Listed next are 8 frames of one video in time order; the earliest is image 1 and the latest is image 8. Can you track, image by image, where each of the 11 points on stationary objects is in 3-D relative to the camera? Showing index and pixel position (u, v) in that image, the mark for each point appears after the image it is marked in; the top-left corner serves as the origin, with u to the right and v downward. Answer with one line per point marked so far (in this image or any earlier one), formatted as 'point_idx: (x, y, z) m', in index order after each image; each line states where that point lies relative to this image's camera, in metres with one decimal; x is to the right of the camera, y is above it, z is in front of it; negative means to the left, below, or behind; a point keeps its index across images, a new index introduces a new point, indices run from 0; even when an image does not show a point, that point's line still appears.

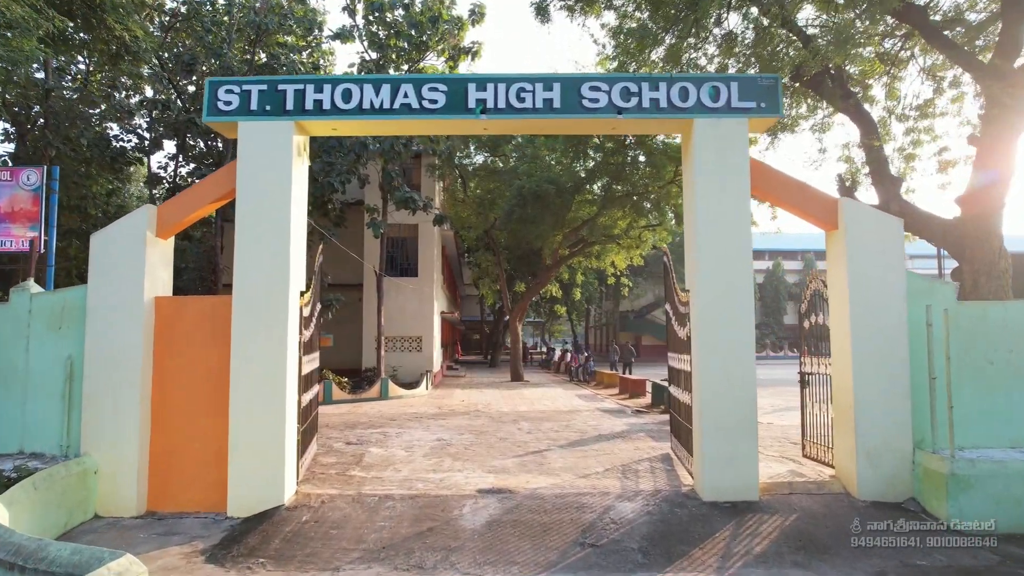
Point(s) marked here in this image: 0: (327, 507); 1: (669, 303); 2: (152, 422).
0: (-1.7, -2.0, +6.1) m
1: (+1.9, -0.2, +8.3) m
2: (-3.3, -1.2, +6.3) m
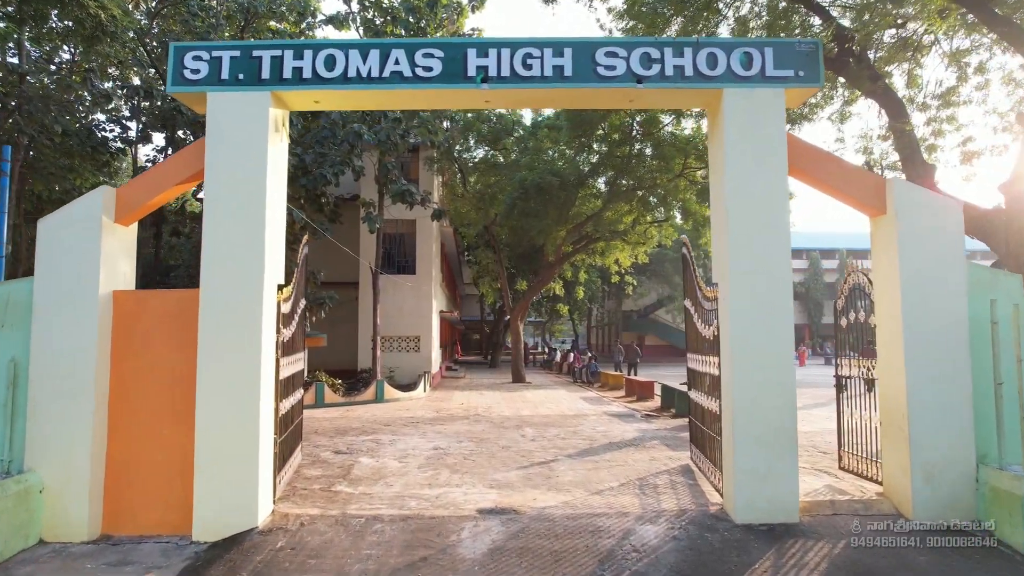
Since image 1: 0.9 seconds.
0: (-1.6, -1.9, +5.4) m
1: (+2.0, -0.1, +7.5) m
2: (-3.3, -1.2, +5.5) m
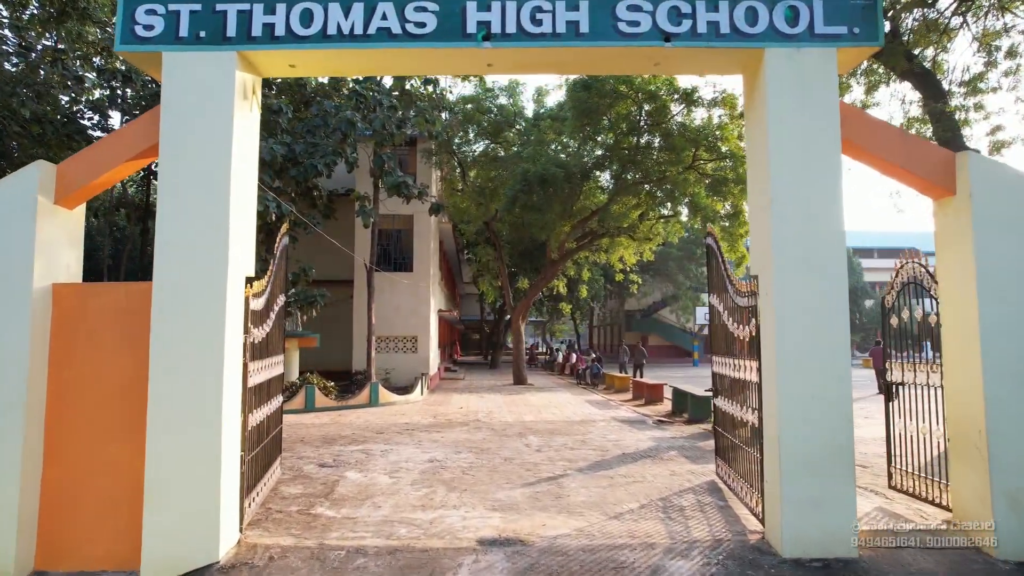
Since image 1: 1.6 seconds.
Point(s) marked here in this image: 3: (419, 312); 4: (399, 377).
0: (-1.6, -1.9, +4.5) m
1: (+2.0, -0.1, +6.7) m
2: (-3.2, -1.1, +4.7) m
3: (-2.7, -0.7, +19.3) m
4: (-3.2, -2.5, +19.1) m
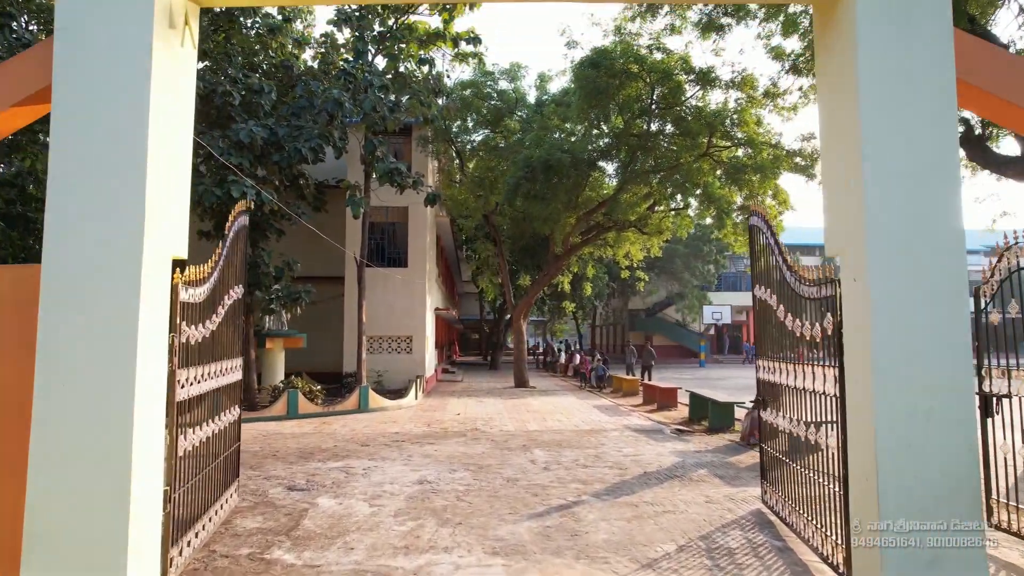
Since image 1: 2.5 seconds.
0: (-1.5, -1.8, +3.4) m
1: (+2.1, 0.0, +5.5) m
2: (-3.2, -1.0, +3.5) m
3: (-2.6, -0.6, +18.1) m
4: (-3.2, -2.4, +17.9) m
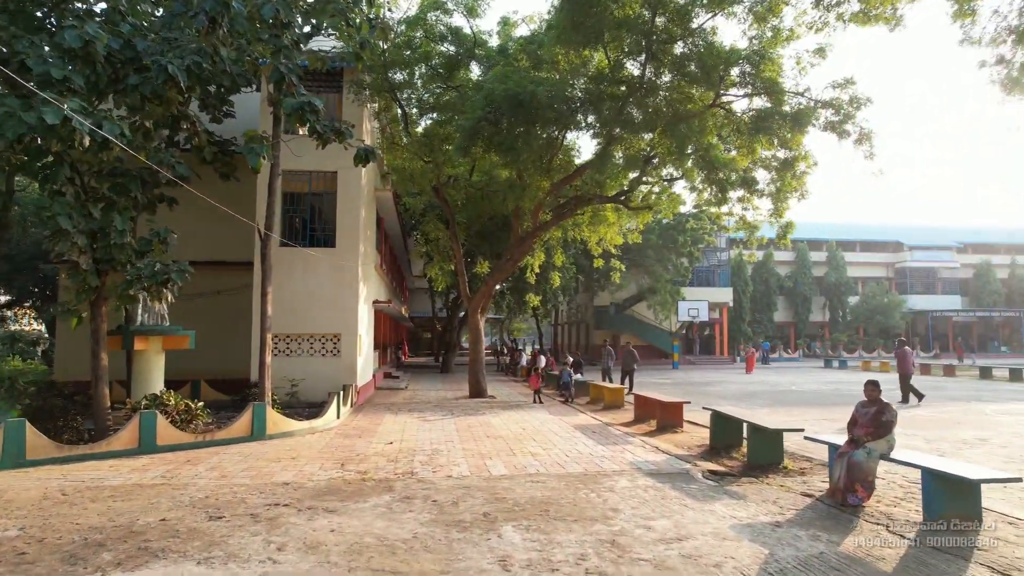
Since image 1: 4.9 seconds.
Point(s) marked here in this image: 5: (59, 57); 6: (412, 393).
0: (-1.5, -1.5, -0.3) m
1: (+1.9, +0.3, +2.1) m
2: (-3.2, -0.8, -0.2) m
3: (-3.6, -0.3, +14.4) m
4: (-4.1, -2.1, +14.1) m
5: (-5.8, +2.9, +8.6) m
6: (-2.7, -2.8, +18.1) m
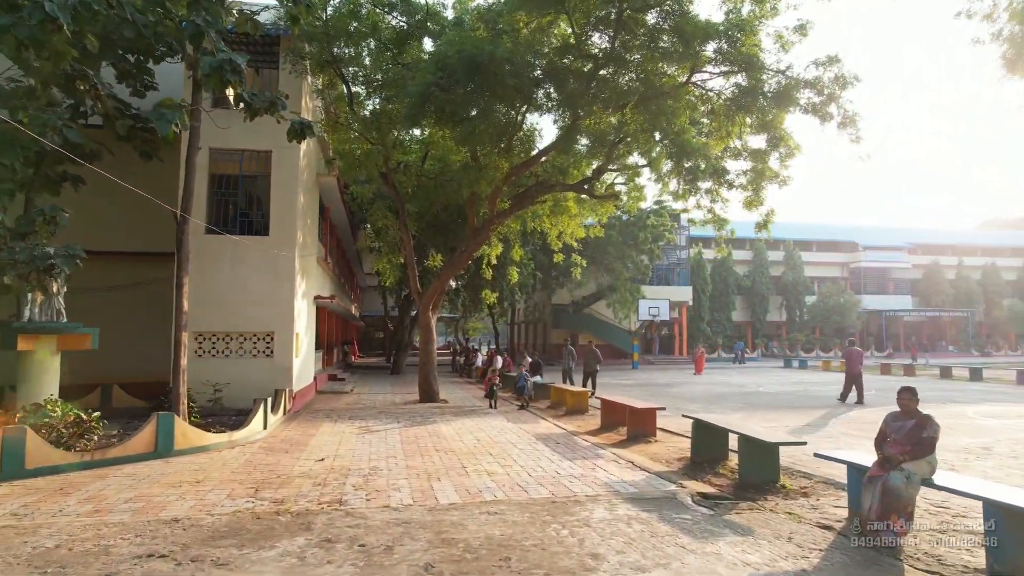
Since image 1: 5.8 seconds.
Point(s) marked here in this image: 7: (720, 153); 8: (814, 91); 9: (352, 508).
0: (-1.4, -1.4, -1.6) m
1: (+1.8, +0.4, +1.0) m
2: (-3.1, -0.6, -1.7) m
3: (-4.5, -0.1, +12.8) m
4: (-5.0, -2.0, +12.6) m
5: (-6.2, +3.1, +7.0) m
6: (-3.8, -2.7, +16.7) m
7: (+4.0, +2.6, +13.2) m
8: (+5.0, +3.2, +11.1) m
9: (-1.3, -1.8, +5.6) m
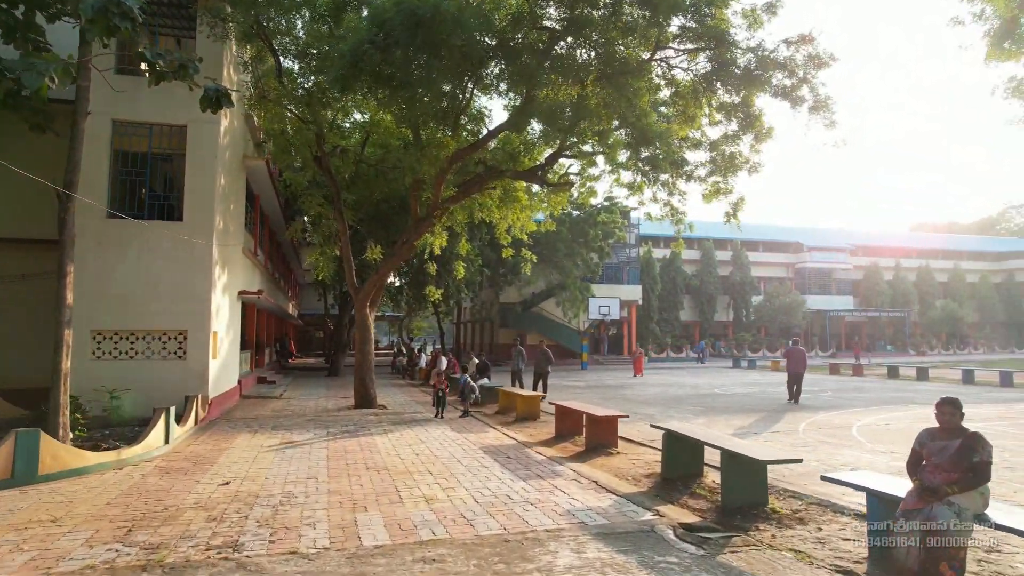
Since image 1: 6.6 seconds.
0: (-1.2, -1.3, -2.9) m
1: (+1.8, +0.5, 0.0) m
2: (-2.9, -0.5, -3.1) m
3: (-5.4, 0.0, +11.3) m
4: (-5.9, -1.8, +11.0) m
5: (-6.7, +3.2, +5.3) m
6: (-5.0, -2.5, +15.2) m
7: (+3.1, +2.7, +12.3) m
8: (+4.2, +3.3, +10.3) m
9: (-1.7, -1.7, +4.3) m
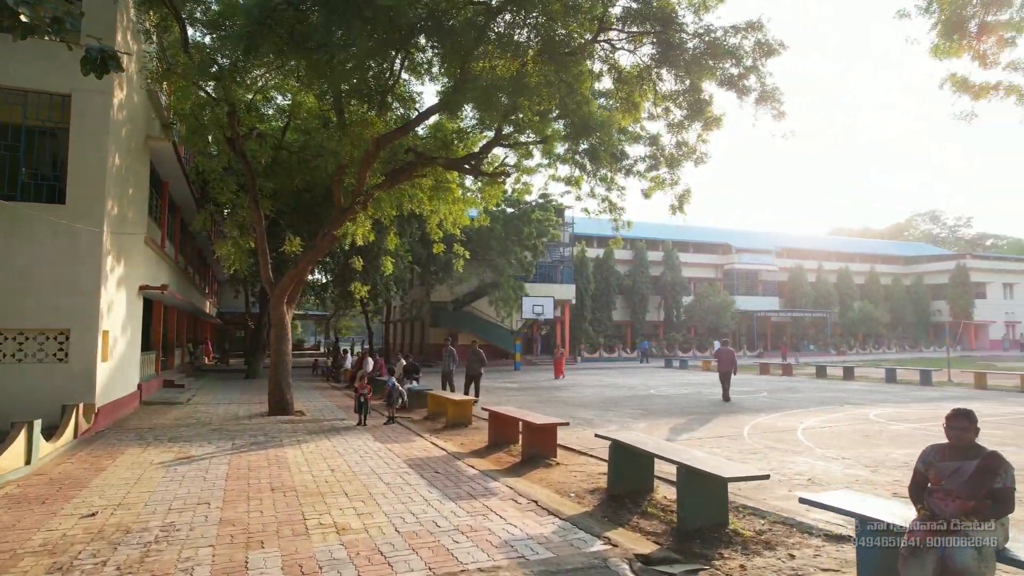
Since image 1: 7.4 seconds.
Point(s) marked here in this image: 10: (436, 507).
0: (-0.9, -1.2, -3.8) m
1: (+1.9, +0.5, -0.7) m
2: (-2.5, -0.4, -4.2) m
3: (-6.4, +0.1, +9.9) m
4: (-6.9, -1.7, +9.5) m
5: (-7.1, +3.3, +3.8) m
6: (-6.5, -2.4, +13.8) m
7: (+1.9, +2.7, +11.7) m
8: (+3.2, +3.3, +9.9) m
9: (-2.1, -1.6, +3.3) m
10: (-0.6, -1.8, +5.6) m
